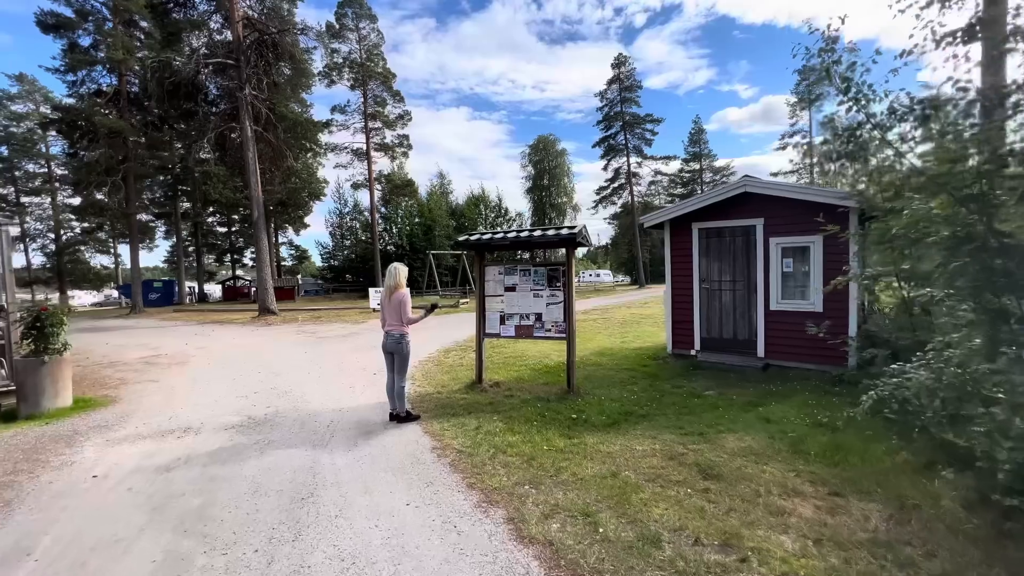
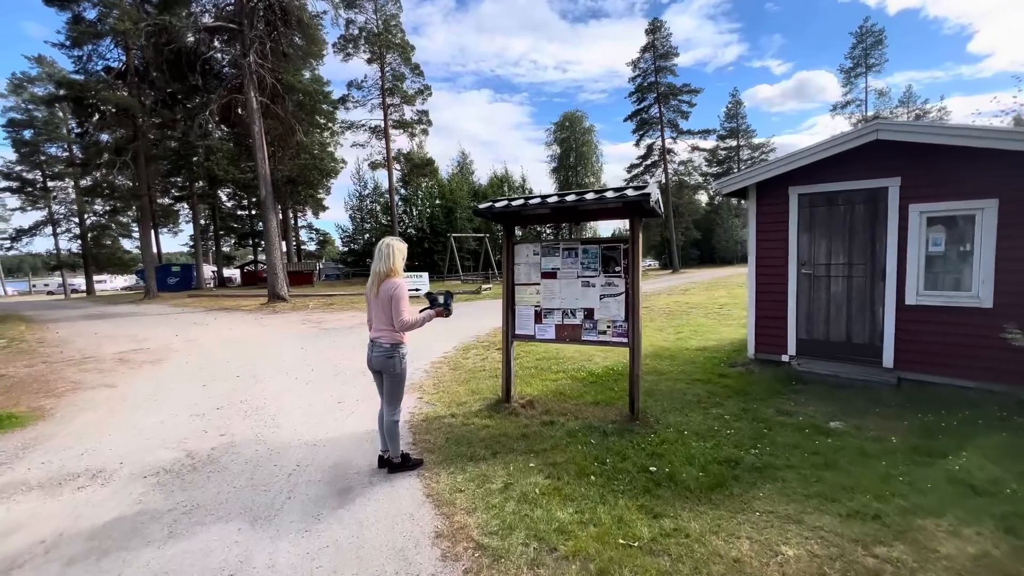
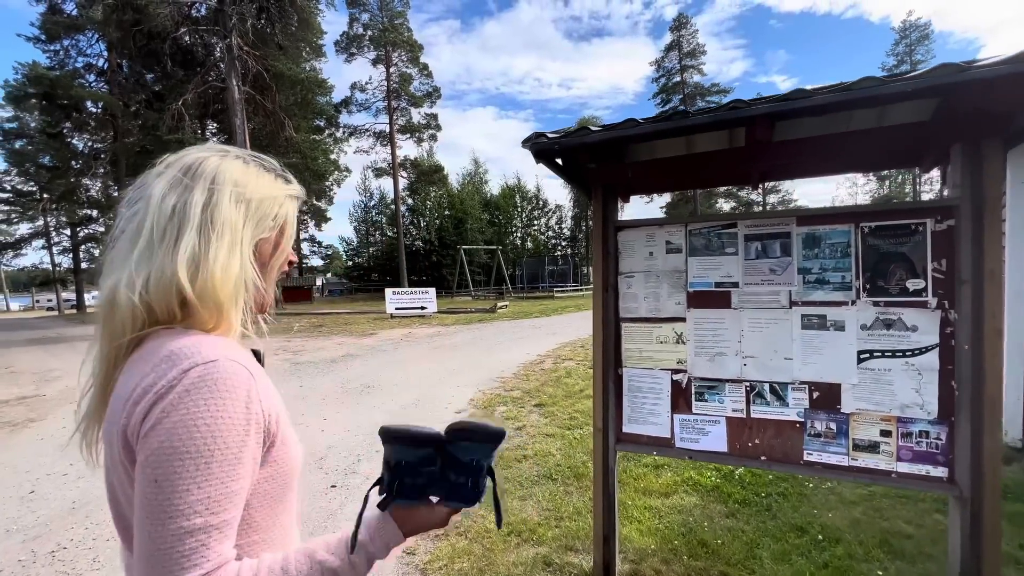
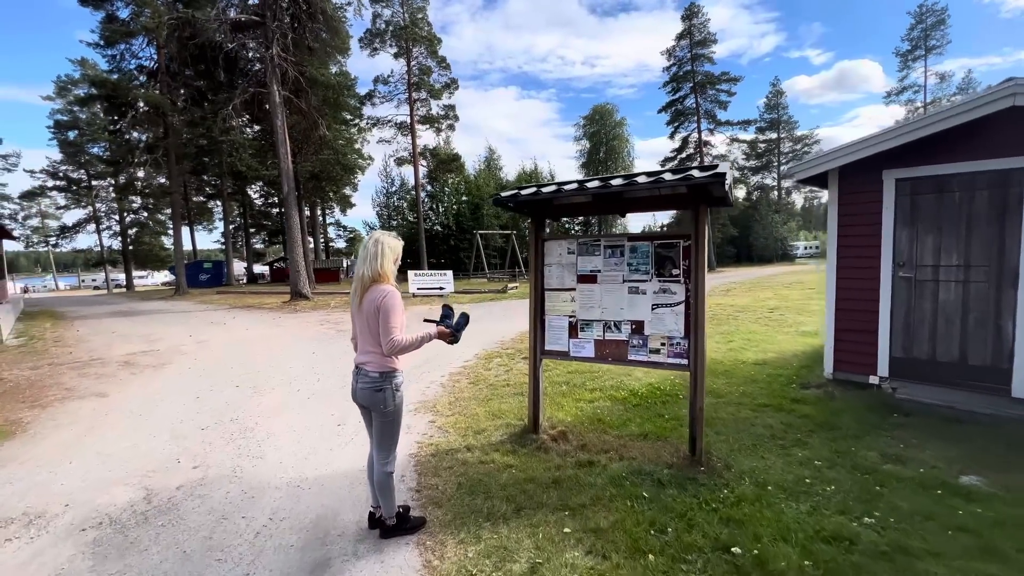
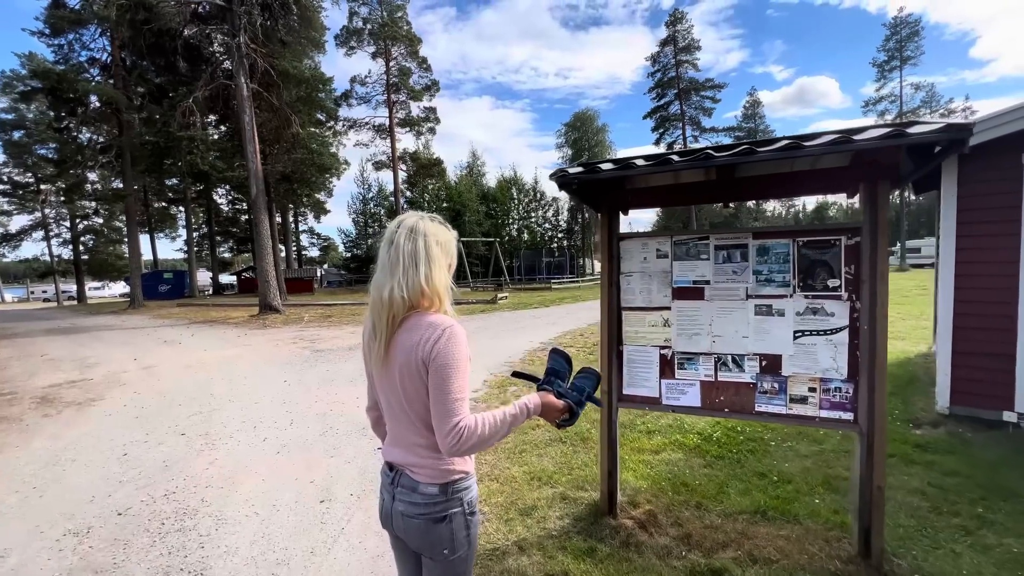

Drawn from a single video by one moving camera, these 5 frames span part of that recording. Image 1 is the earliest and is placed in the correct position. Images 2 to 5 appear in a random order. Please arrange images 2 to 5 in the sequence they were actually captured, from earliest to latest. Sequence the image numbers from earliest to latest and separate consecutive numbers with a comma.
2, 4, 5, 3
